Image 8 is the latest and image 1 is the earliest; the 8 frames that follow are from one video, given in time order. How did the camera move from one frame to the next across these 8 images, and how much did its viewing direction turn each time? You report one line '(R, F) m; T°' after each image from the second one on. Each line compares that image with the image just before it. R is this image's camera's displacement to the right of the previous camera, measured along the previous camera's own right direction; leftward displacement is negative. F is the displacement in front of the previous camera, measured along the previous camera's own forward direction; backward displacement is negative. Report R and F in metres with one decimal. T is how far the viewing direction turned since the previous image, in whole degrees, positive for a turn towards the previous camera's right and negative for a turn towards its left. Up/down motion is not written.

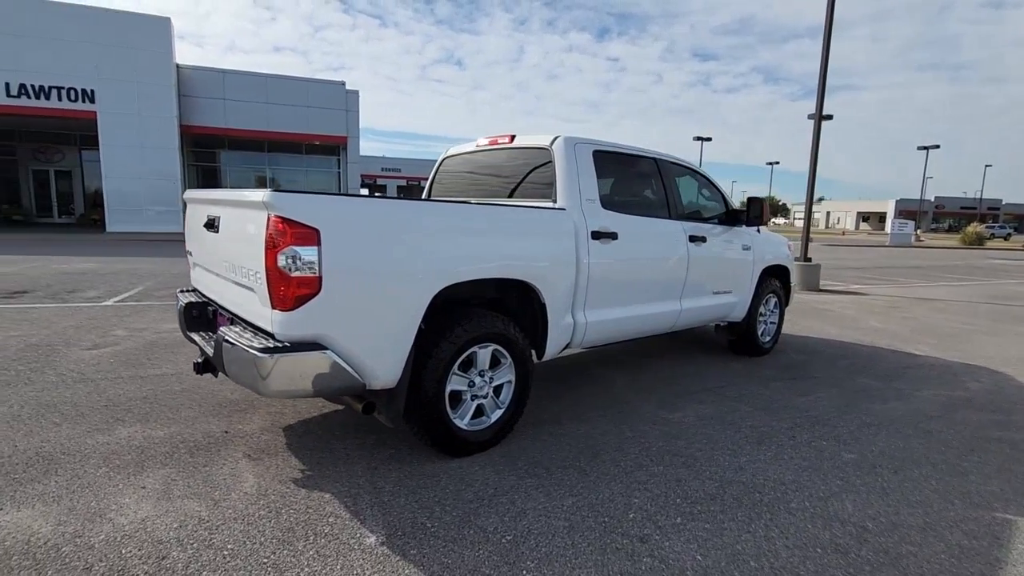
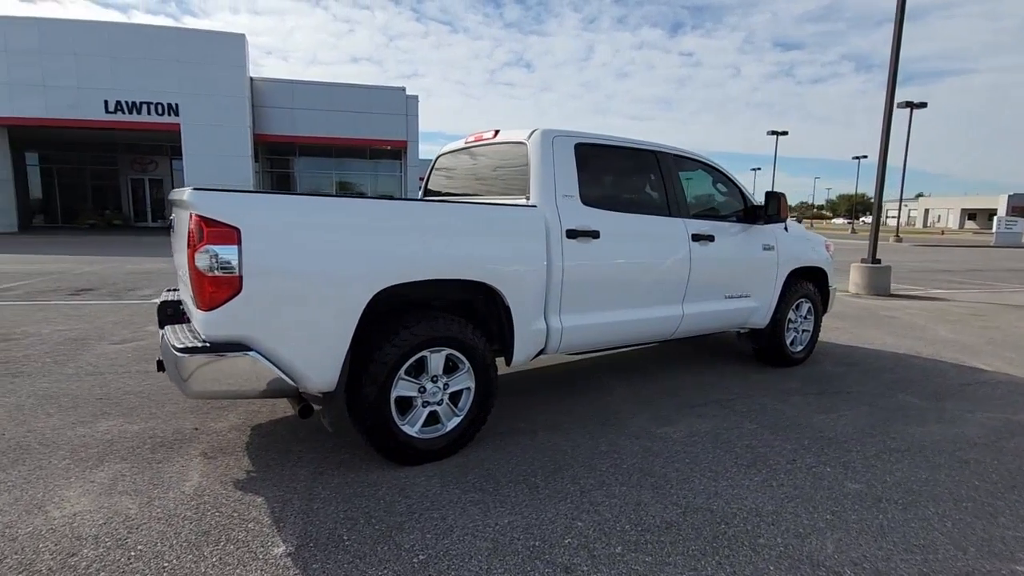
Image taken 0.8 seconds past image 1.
(+0.7, +0.2) m; -7°
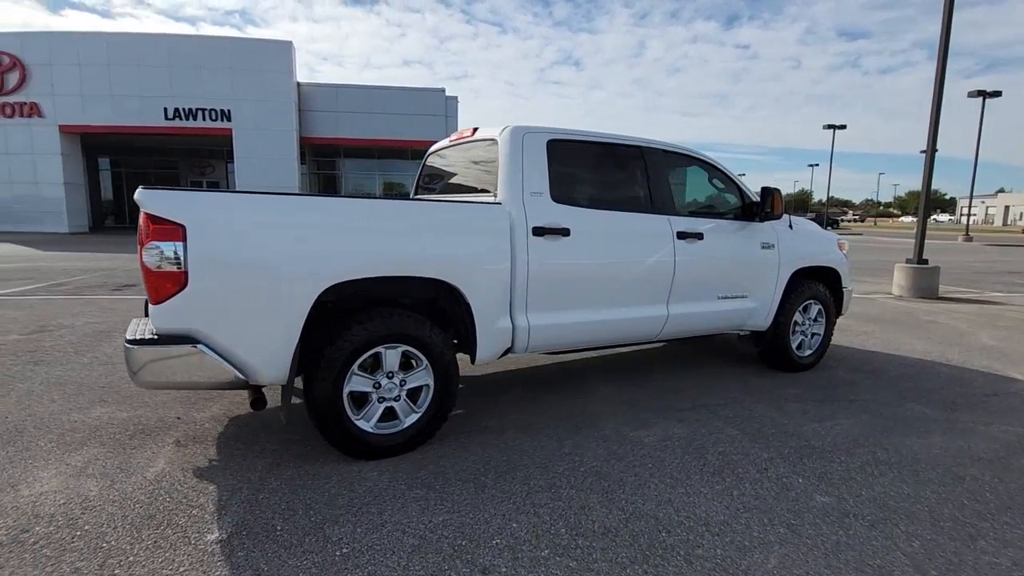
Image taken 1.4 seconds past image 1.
(+0.6, +0.1) m; -5°
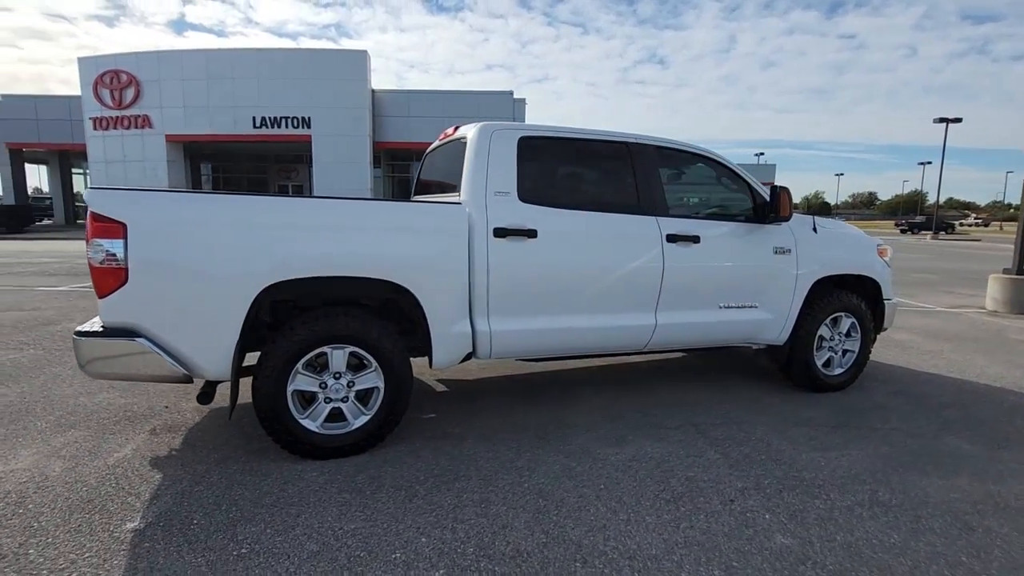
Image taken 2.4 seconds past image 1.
(+0.8, +0.2) m; -8°
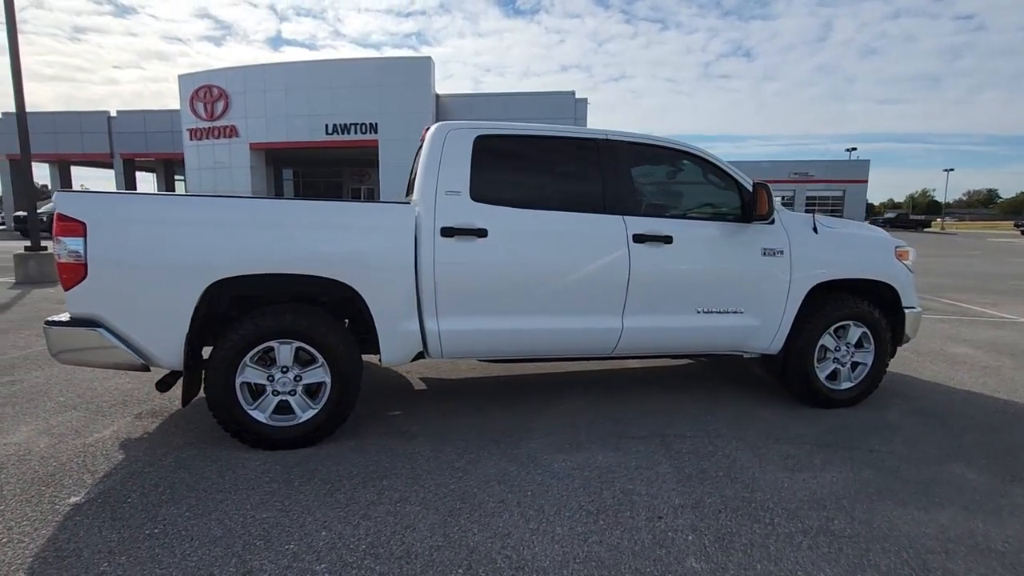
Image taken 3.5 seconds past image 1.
(+0.8, +0.1) m; -8°
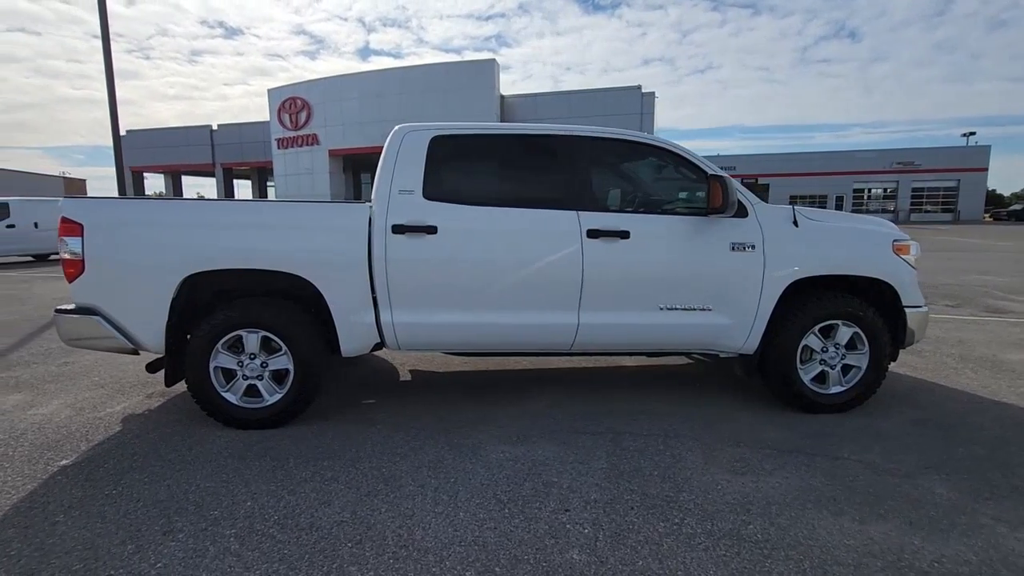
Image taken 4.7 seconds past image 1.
(+0.9, 0.0) m; -8°
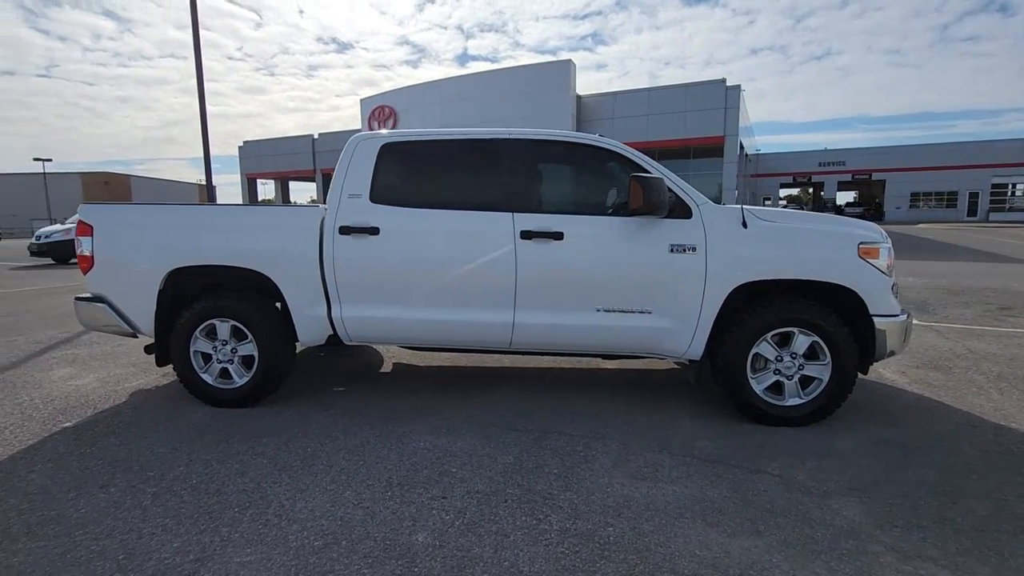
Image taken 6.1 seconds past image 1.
(+1.2, 0.0) m; -10°
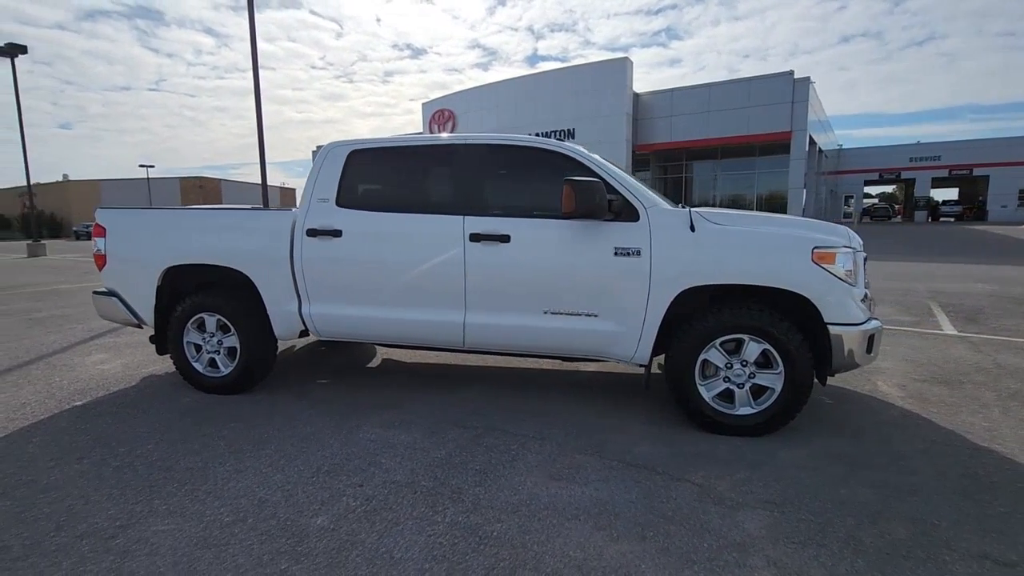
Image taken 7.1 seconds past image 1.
(+0.9, 0.0) m; -7°
